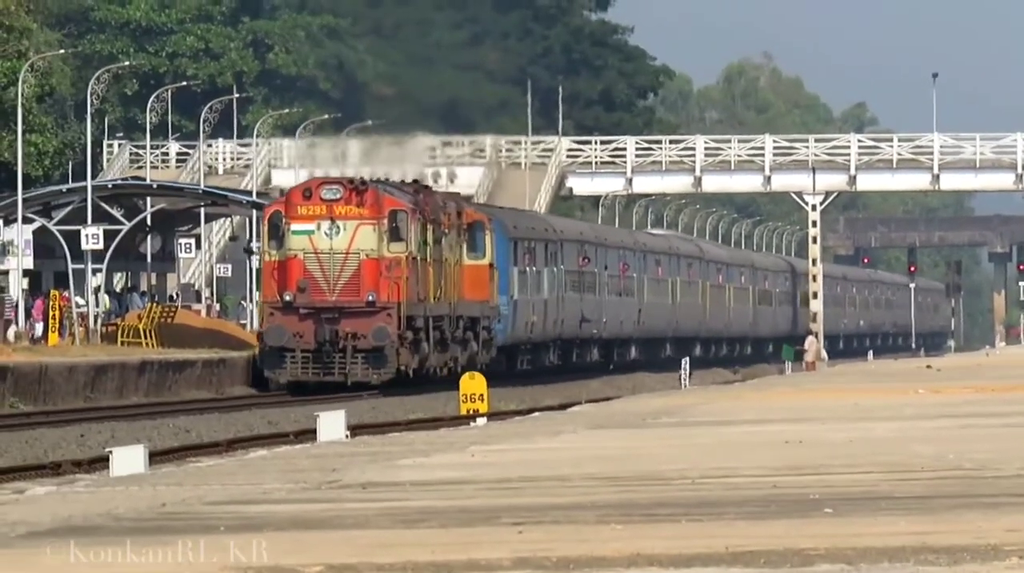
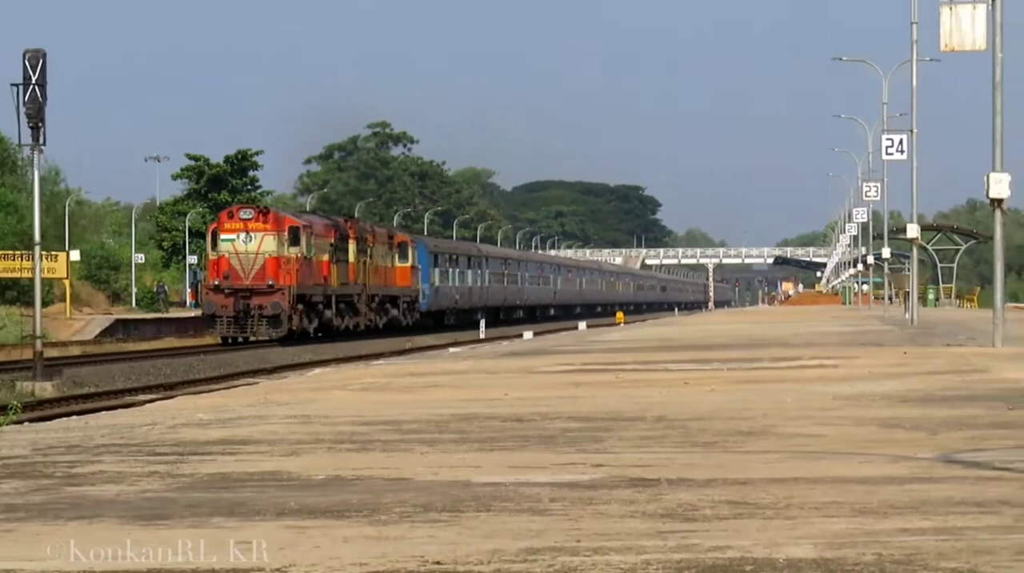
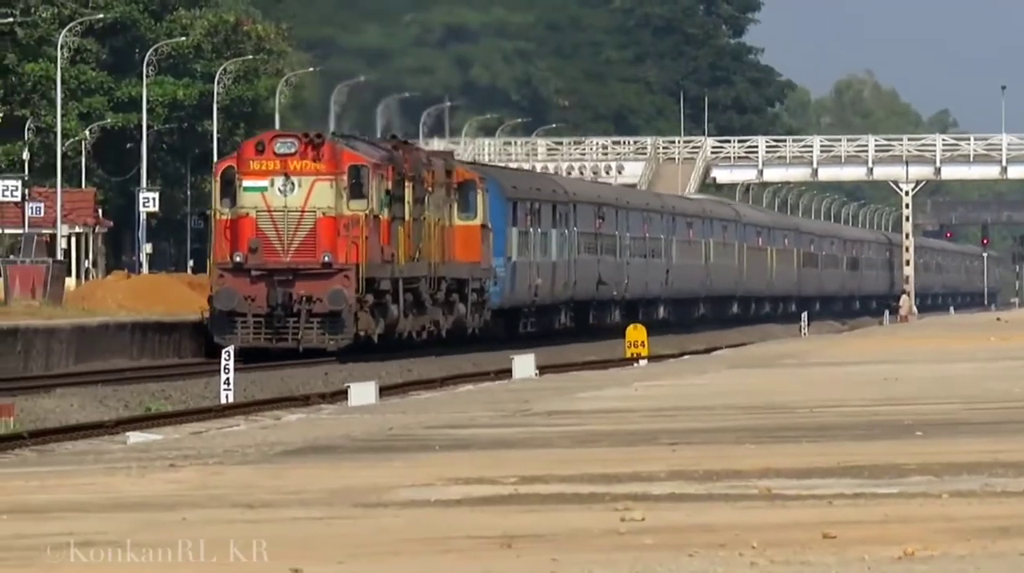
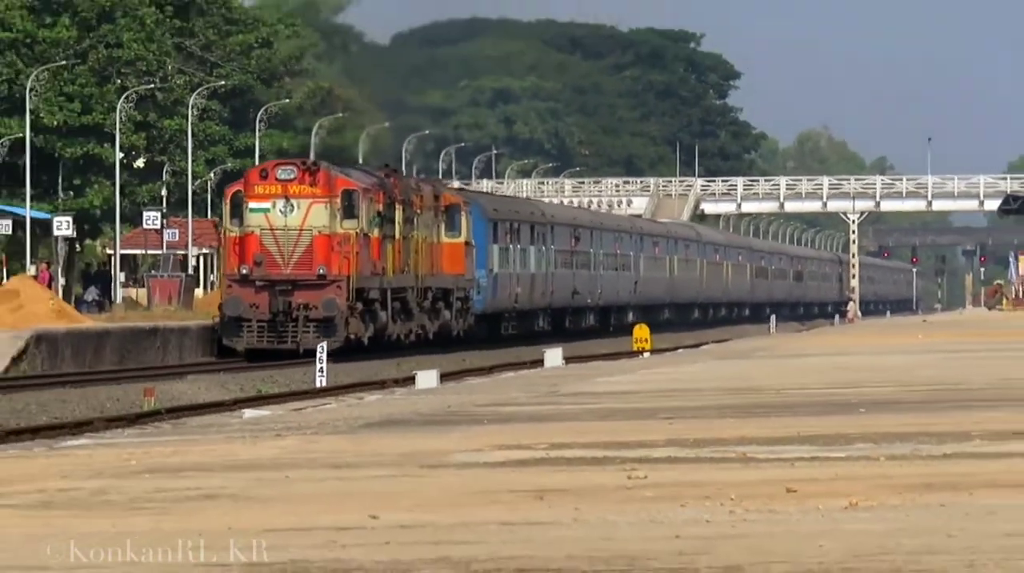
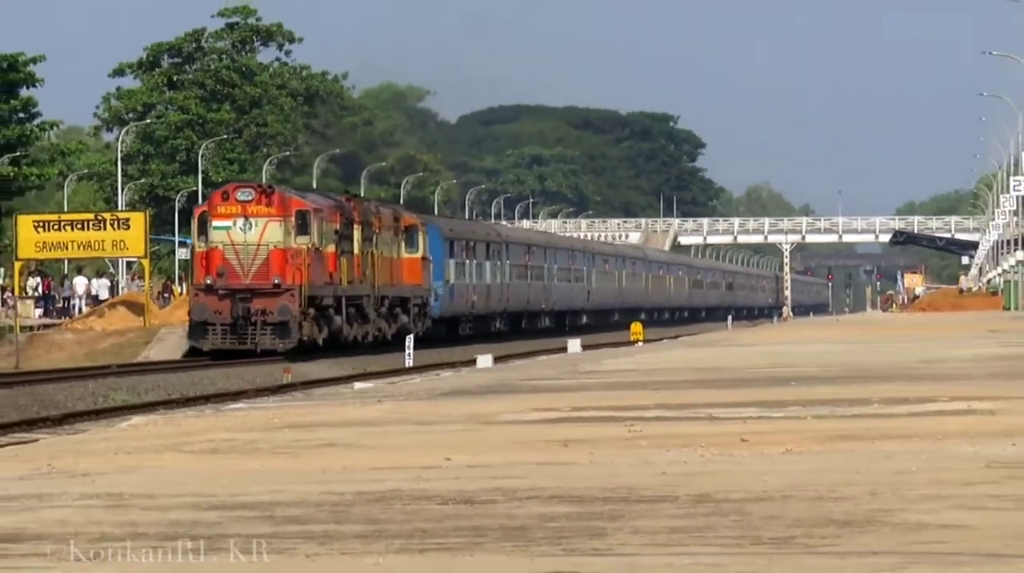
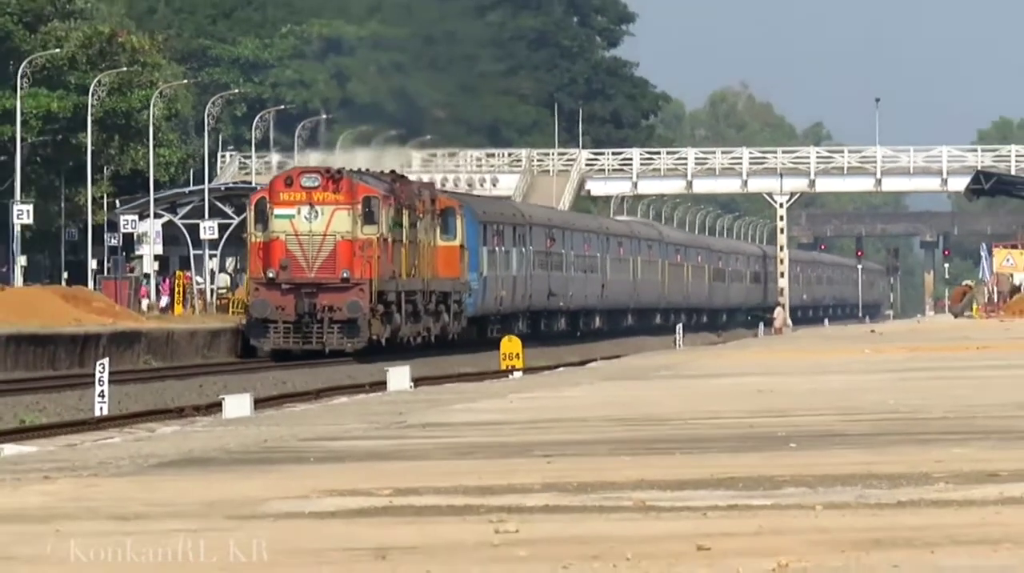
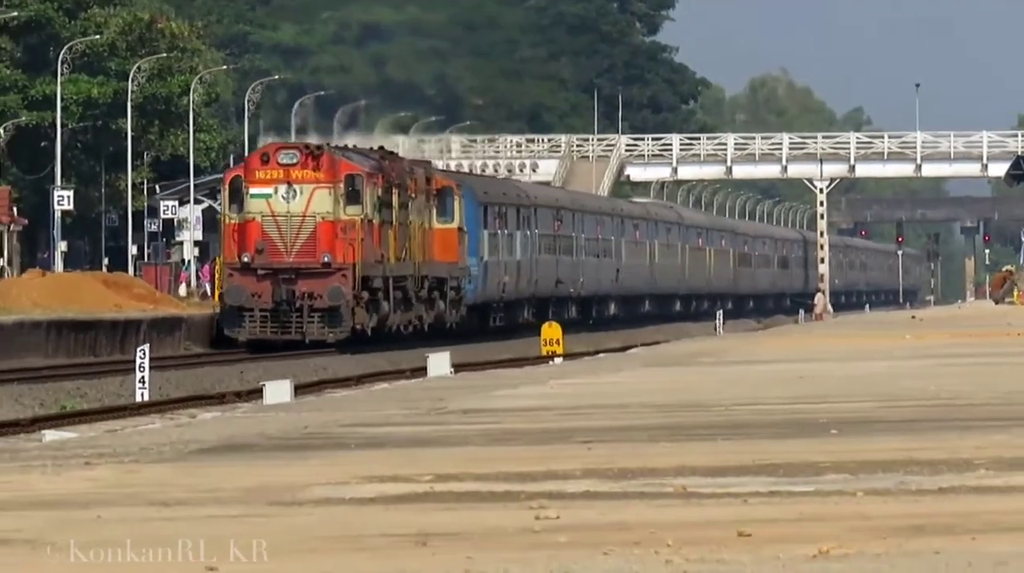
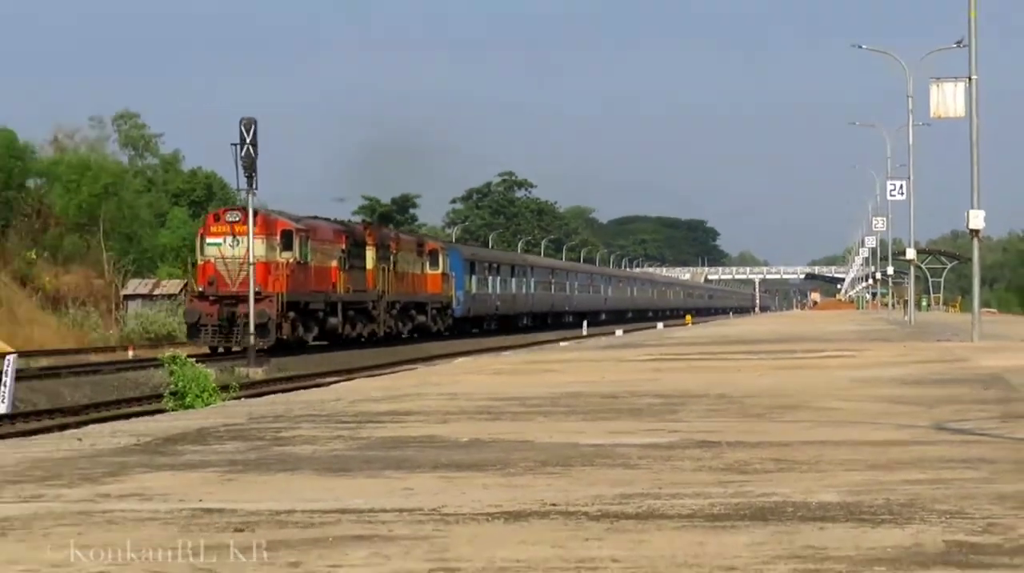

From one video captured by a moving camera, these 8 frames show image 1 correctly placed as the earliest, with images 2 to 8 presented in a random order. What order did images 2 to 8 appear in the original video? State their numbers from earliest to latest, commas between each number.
6, 7, 3, 4, 5, 2, 8
